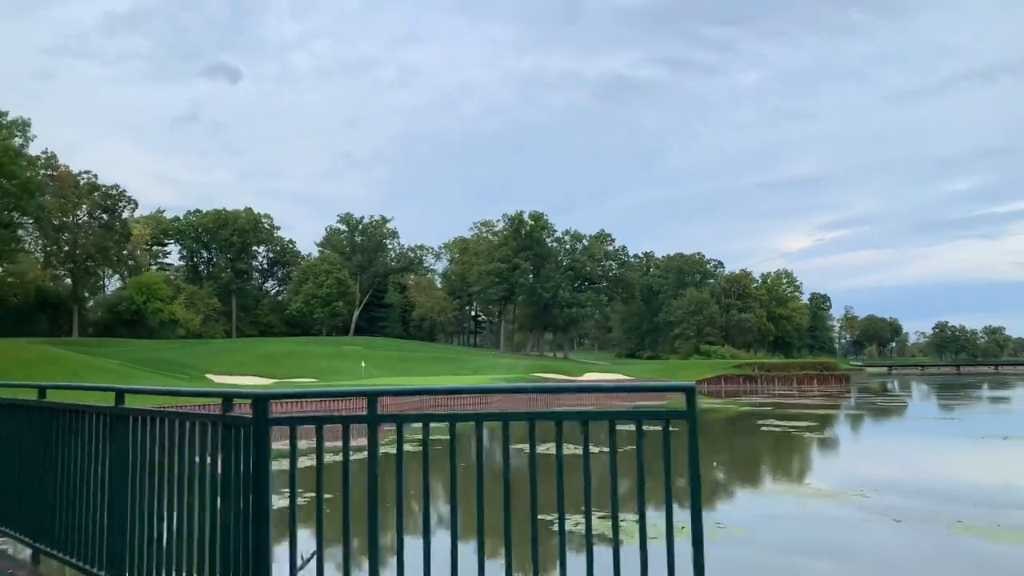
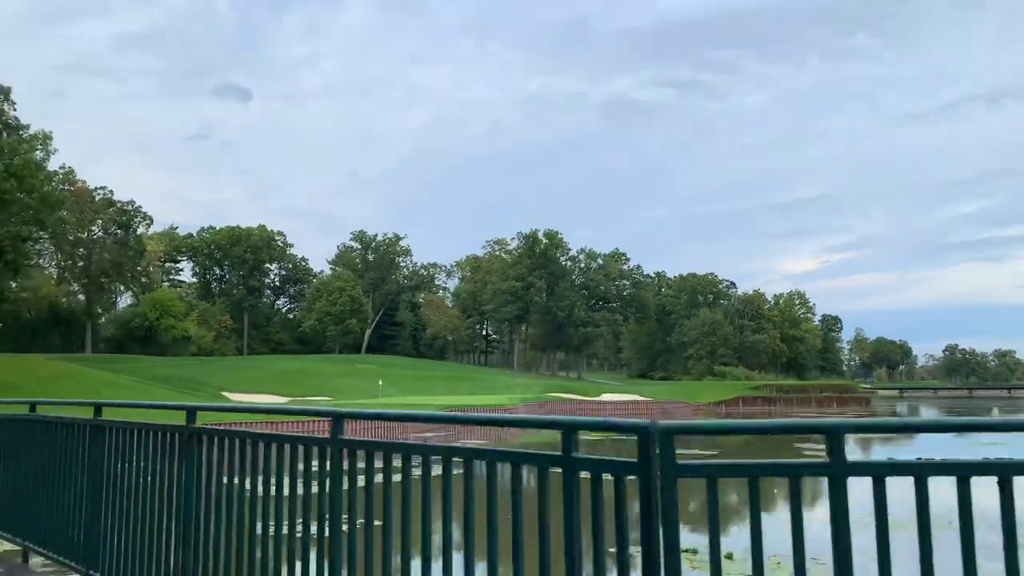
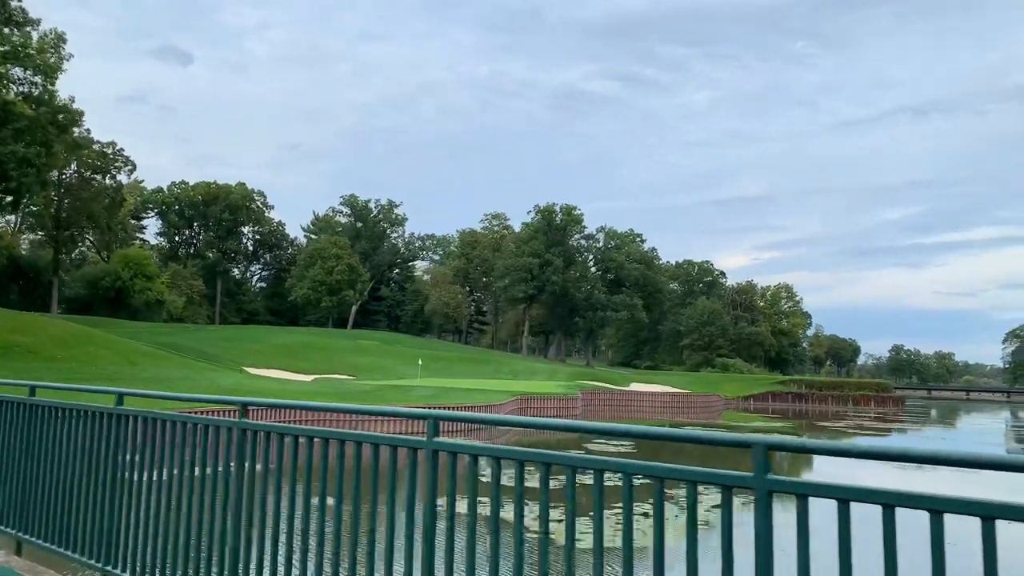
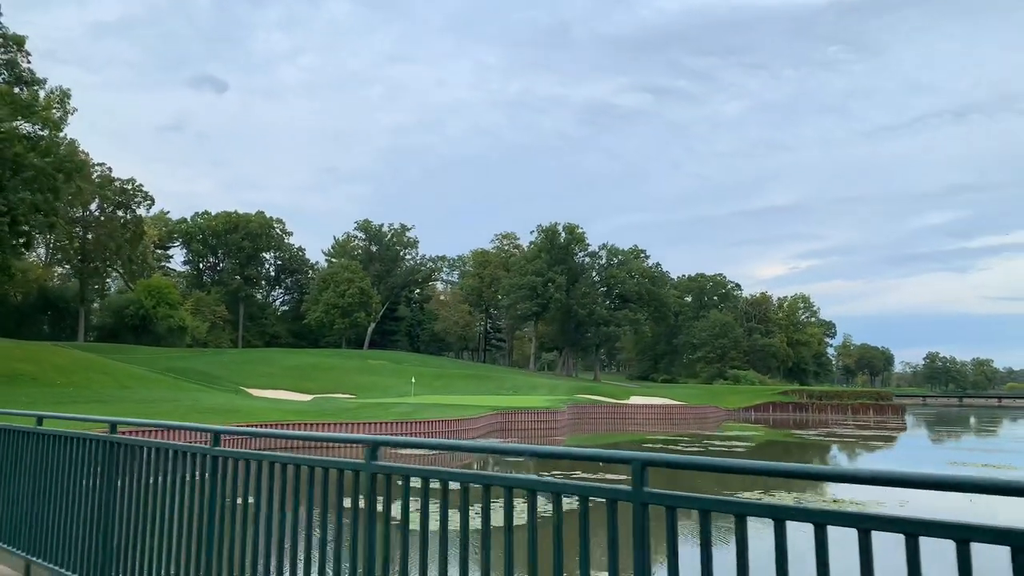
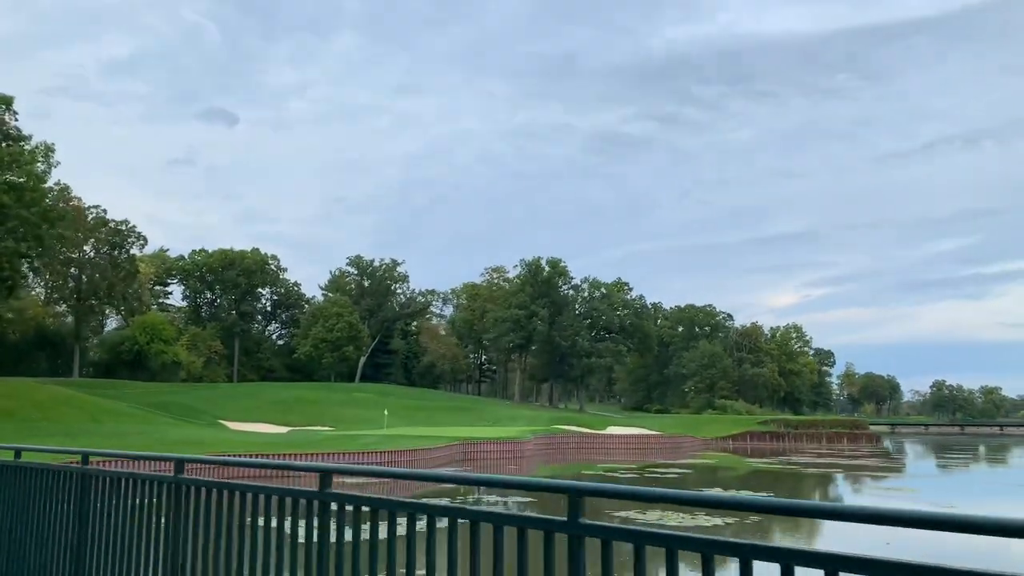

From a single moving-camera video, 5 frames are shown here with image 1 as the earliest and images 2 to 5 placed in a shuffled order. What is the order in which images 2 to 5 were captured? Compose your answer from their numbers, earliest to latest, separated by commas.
2, 5, 4, 3
